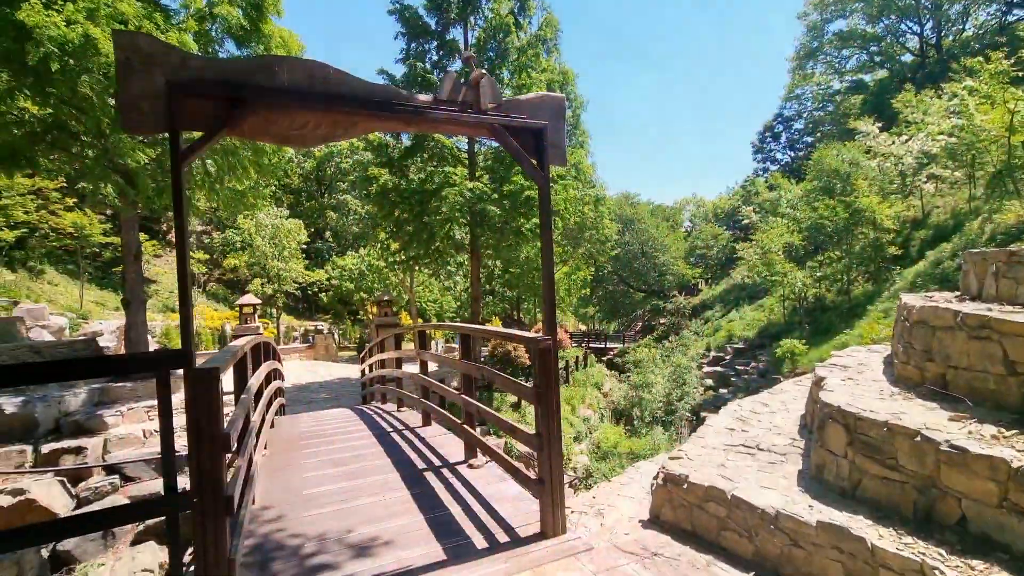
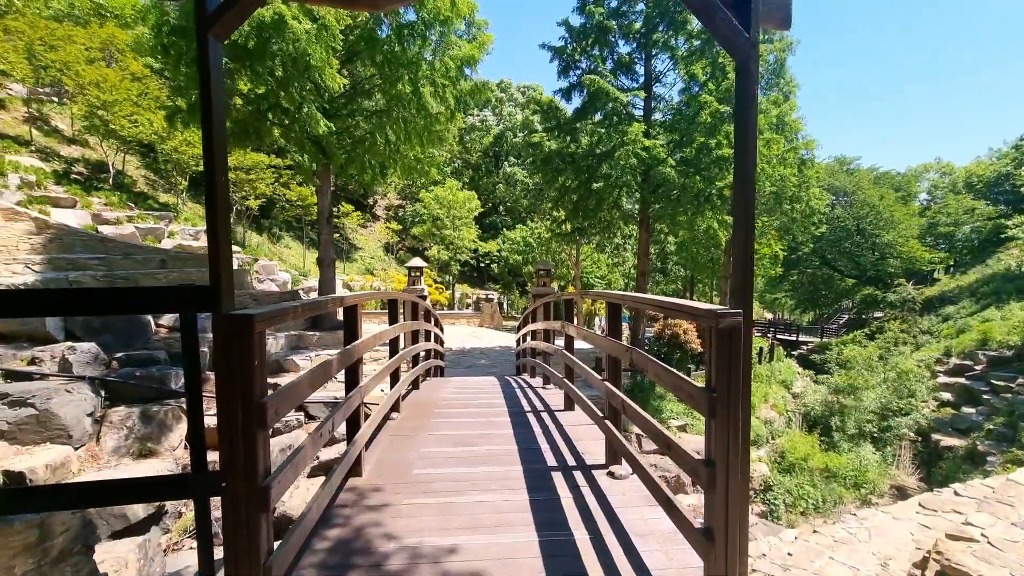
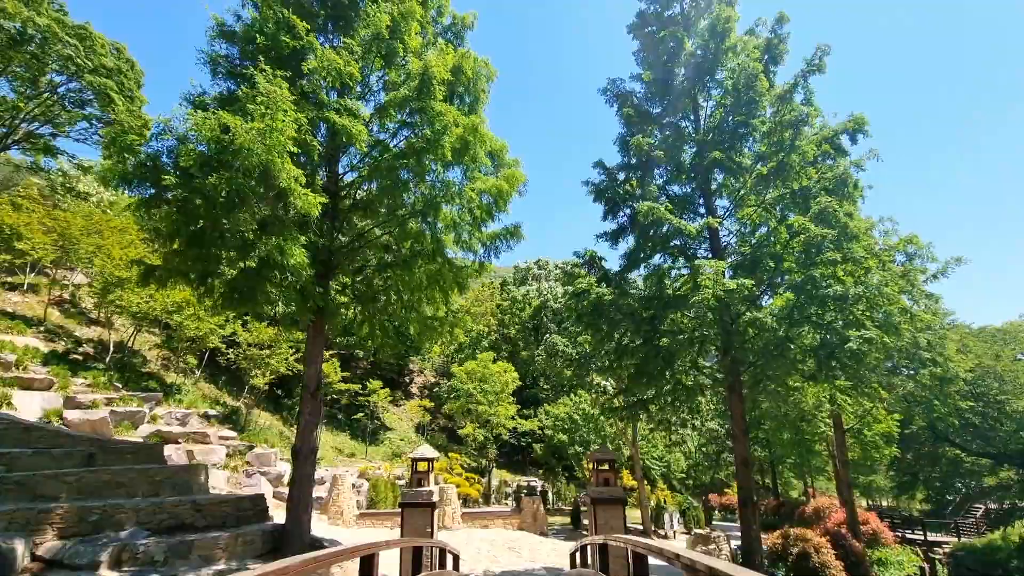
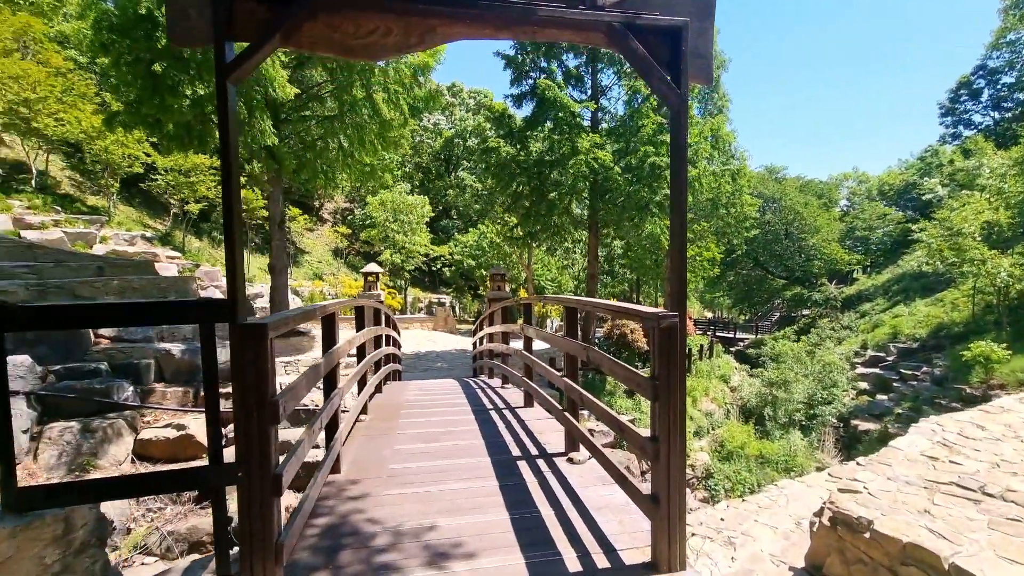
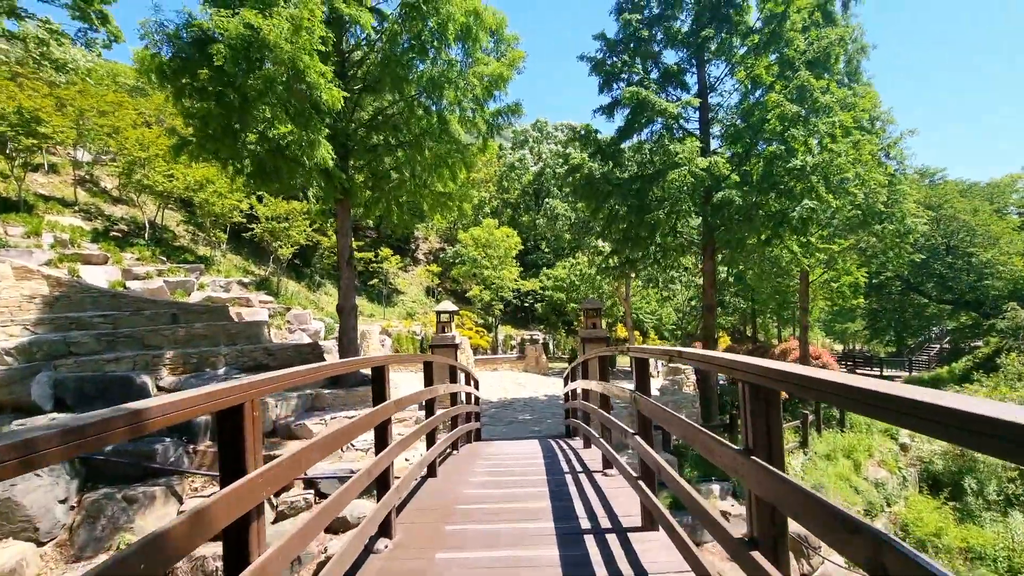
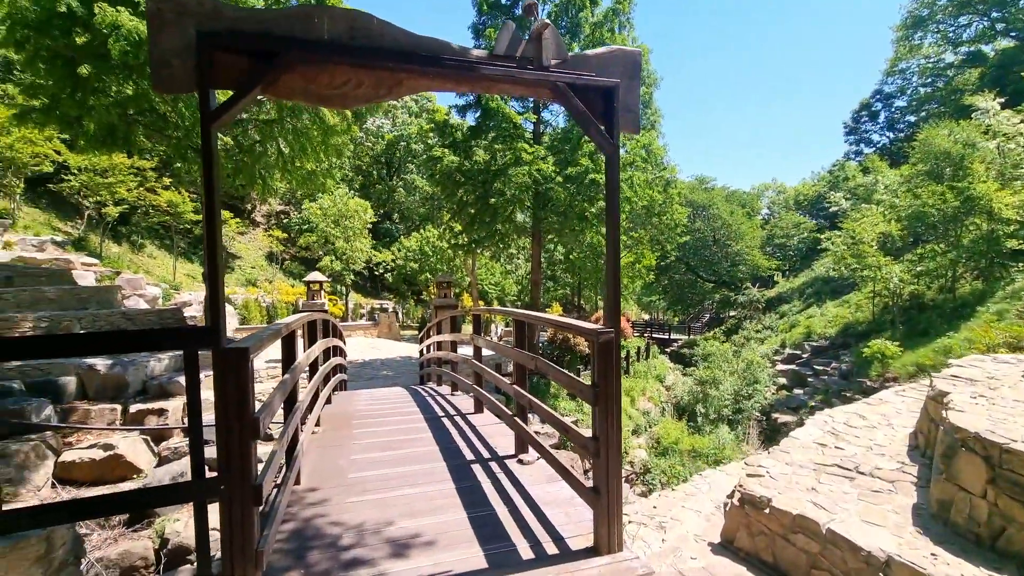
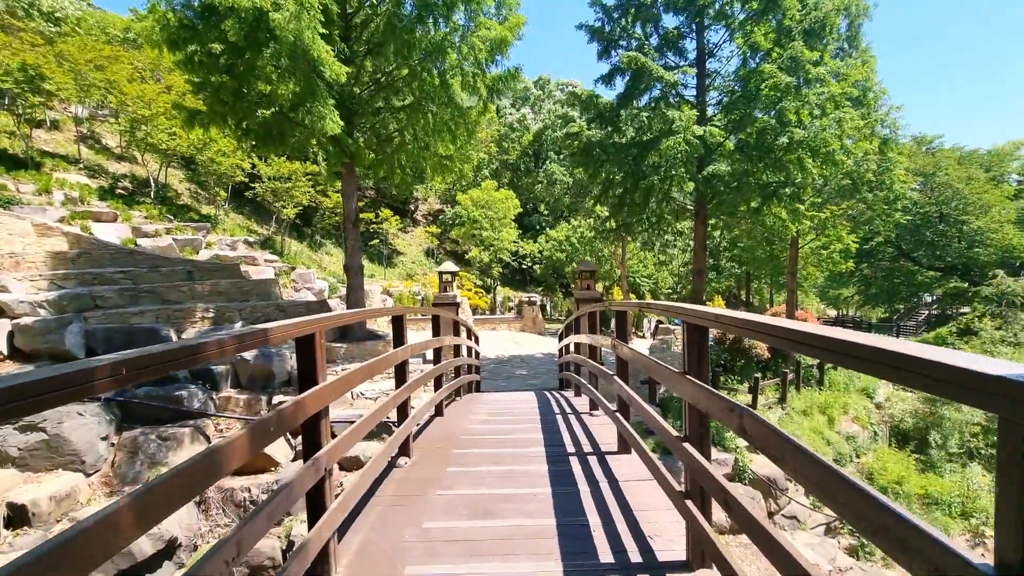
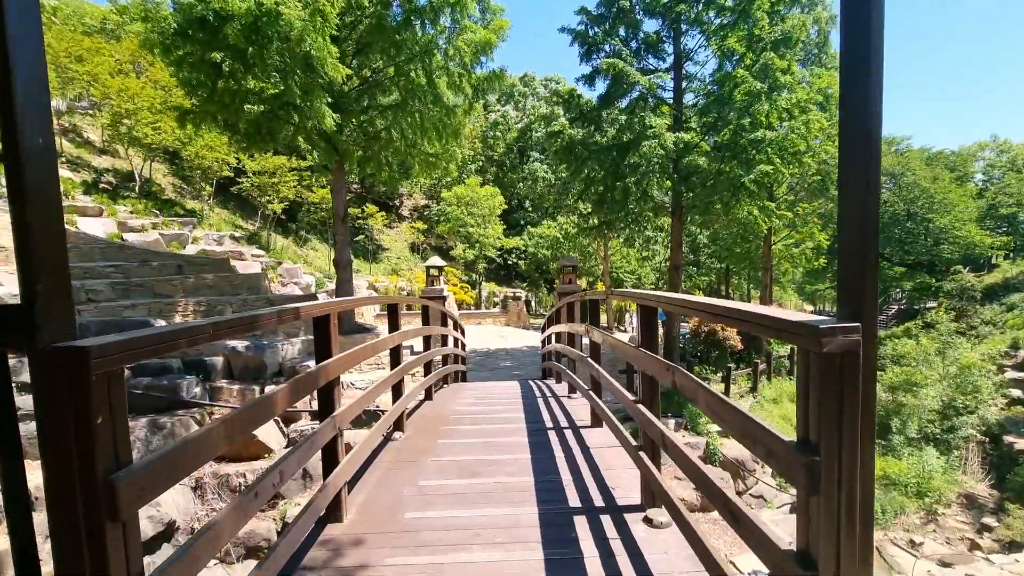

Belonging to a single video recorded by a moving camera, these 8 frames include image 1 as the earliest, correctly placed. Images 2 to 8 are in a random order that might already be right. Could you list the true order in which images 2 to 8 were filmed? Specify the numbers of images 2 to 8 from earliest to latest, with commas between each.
6, 4, 2, 8, 7, 5, 3
